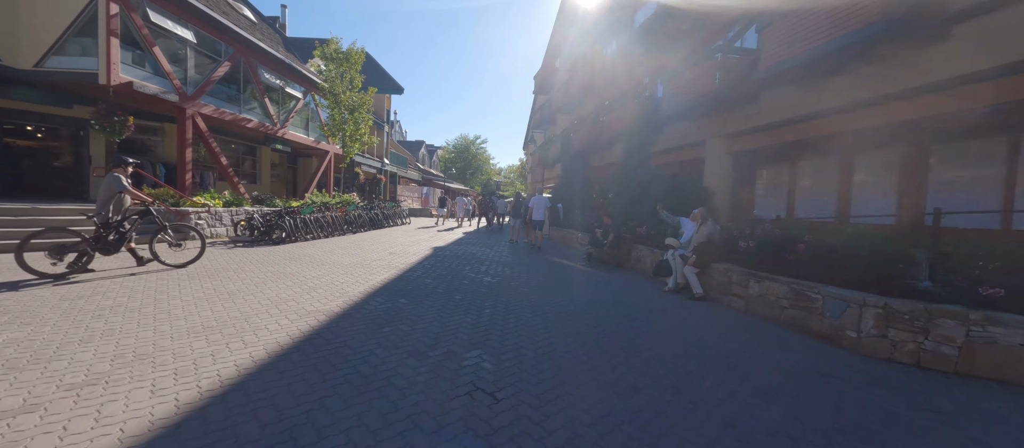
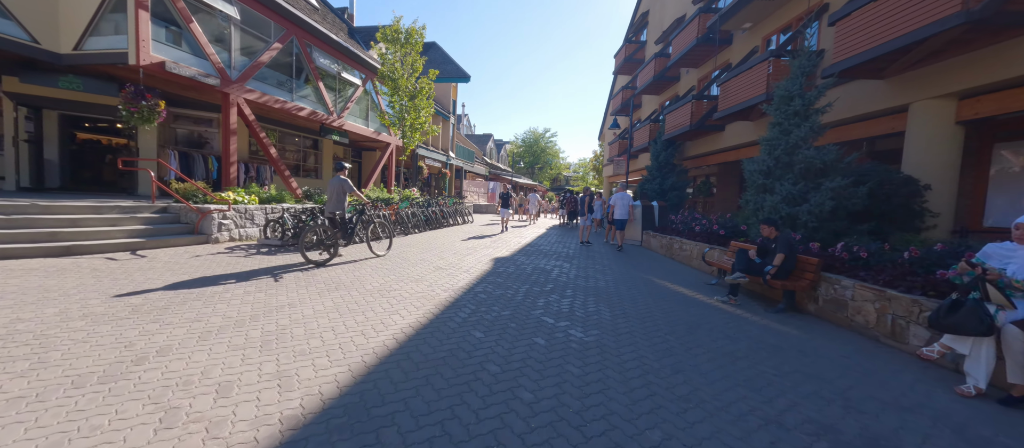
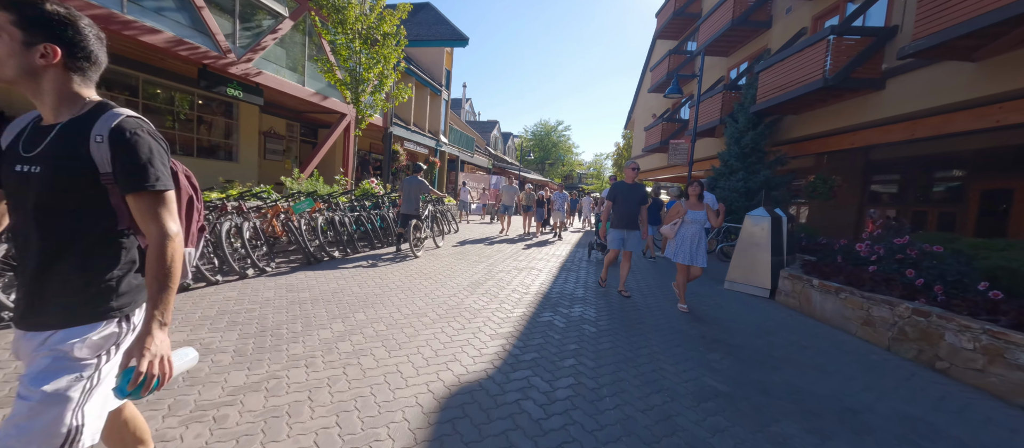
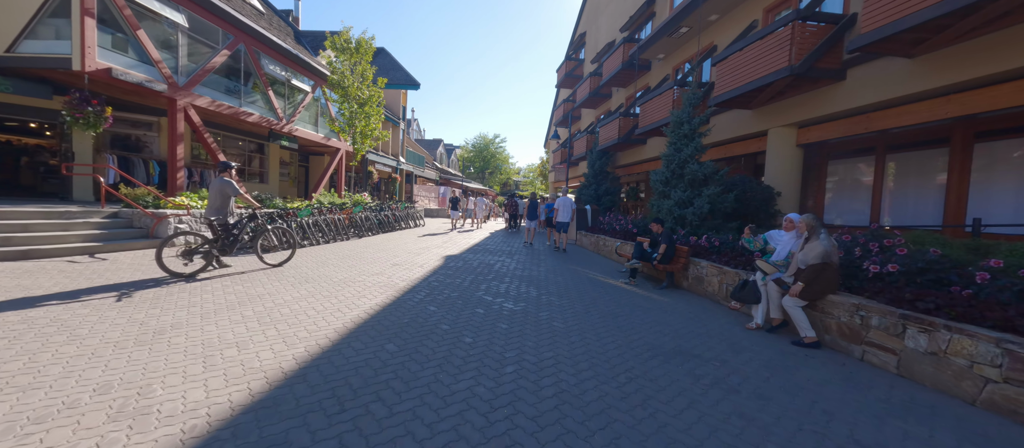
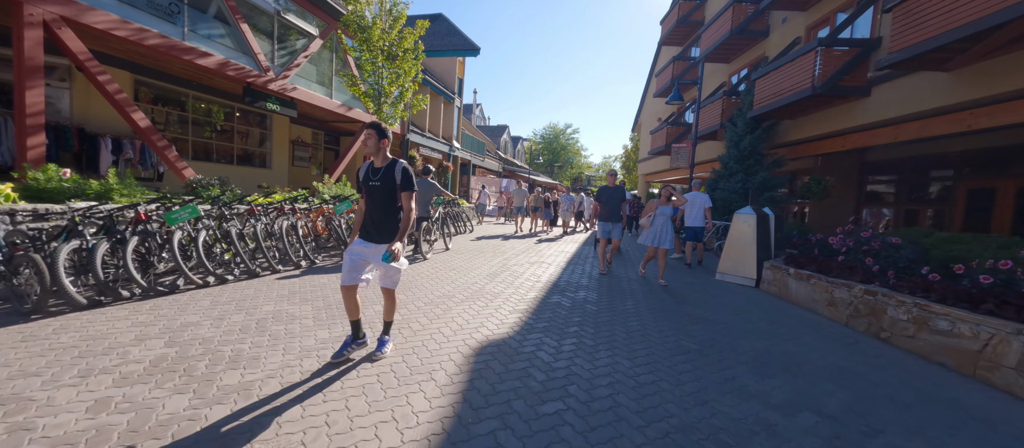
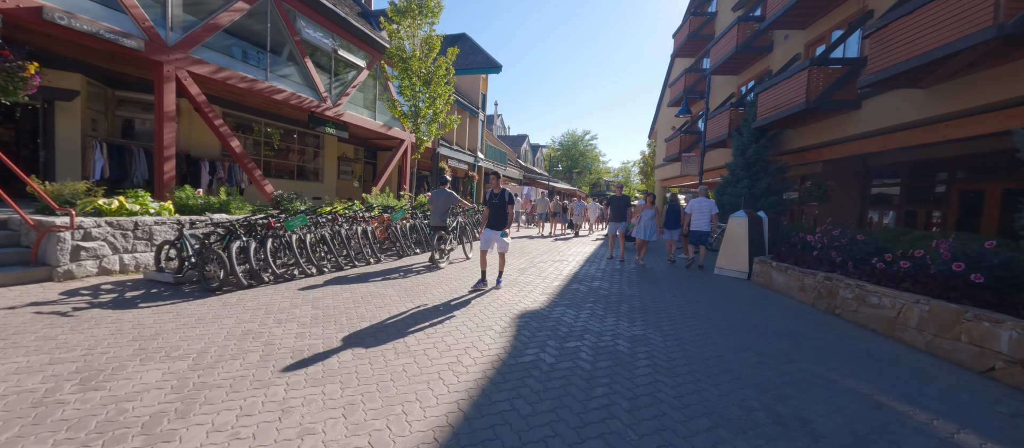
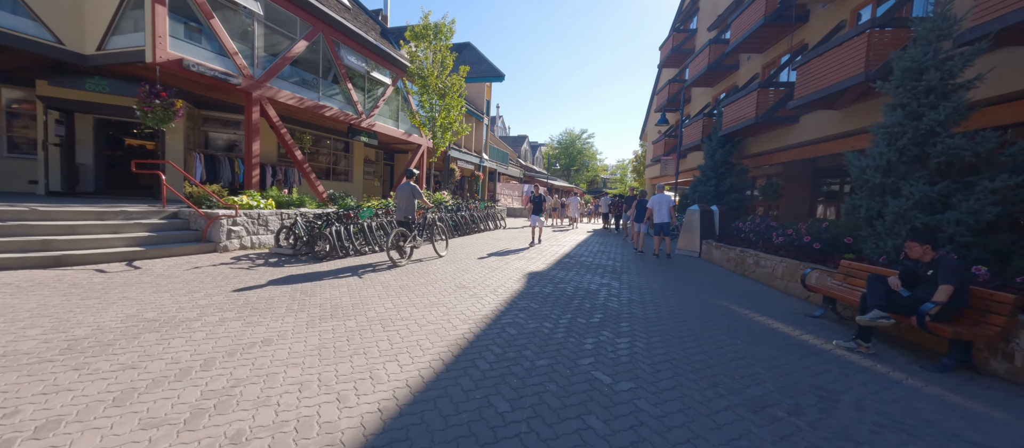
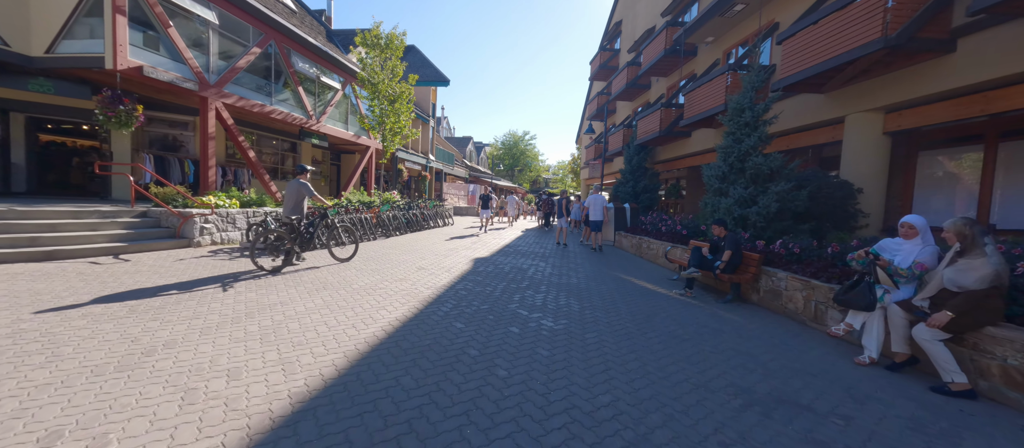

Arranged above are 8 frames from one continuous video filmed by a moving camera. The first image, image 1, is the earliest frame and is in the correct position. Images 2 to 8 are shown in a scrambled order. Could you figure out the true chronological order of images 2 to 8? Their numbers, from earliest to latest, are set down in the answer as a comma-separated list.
4, 8, 2, 7, 6, 5, 3
